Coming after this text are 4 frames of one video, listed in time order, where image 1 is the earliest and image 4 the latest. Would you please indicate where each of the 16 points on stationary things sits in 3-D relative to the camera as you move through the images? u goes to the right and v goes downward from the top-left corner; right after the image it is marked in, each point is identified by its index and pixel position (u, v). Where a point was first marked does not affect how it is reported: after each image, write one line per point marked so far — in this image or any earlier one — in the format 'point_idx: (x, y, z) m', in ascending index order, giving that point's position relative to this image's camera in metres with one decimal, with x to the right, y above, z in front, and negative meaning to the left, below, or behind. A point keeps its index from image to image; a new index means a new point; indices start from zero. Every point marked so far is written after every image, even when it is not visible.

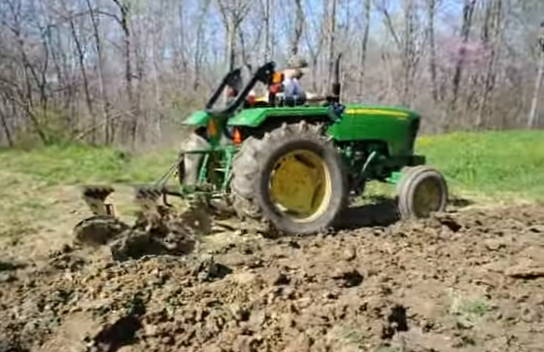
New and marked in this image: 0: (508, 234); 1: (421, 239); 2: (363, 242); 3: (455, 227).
0: (+2.2, -0.5, +4.5) m
1: (+1.4, -0.5, +4.3) m
2: (+0.8, -0.6, +4.1) m
3: (+1.8, -0.5, +4.7) m
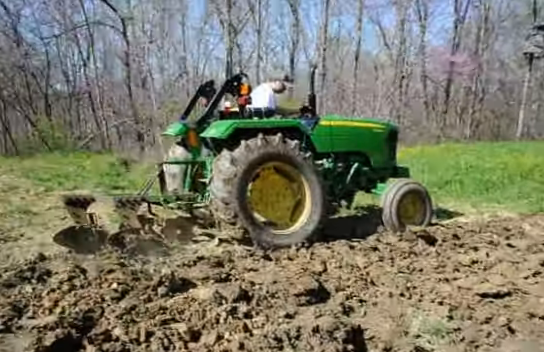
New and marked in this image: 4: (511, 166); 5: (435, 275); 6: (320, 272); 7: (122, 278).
0: (+2.0, -0.7, +4.4) m
1: (+1.2, -0.7, +4.2) m
2: (+0.6, -0.7, +4.0) m
3: (+1.6, -0.6, +4.7) m
4: (+5.8, +0.3, +11.2) m
5: (+1.3, -0.8, +3.6) m
6: (+0.4, -0.7, +3.7) m
7: (-1.0, -0.7, +3.2) m
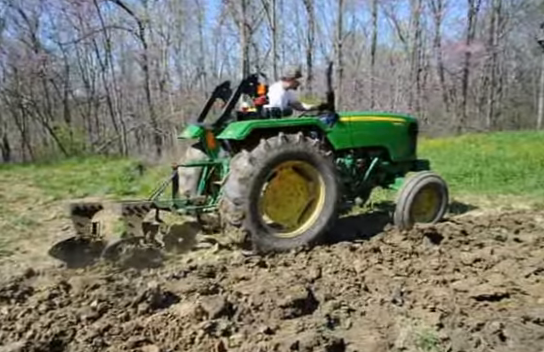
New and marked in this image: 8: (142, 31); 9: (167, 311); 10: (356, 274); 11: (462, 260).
0: (+1.9, -0.6, +4.2) m
1: (+1.1, -0.6, +4.0) m
2: (+0.5, -0.7, +3.9) m
3: (+1.6, -0.6, +4.5) m
4: (+6.0, +0.6, +10.8) m
5: (+1.2, -0.8, +3.5) m
6: (+0.4, -0.8, +3.5) m
7: (-1.1, -0.8, +3.1) m
8: (-5.5, +6.1, +19.6) m
9: (-0.6, -0.8, +2.9) m
10: (+0.7, -0.8, +3.6) m
11: (+1.5, -0.7, +3.8) m
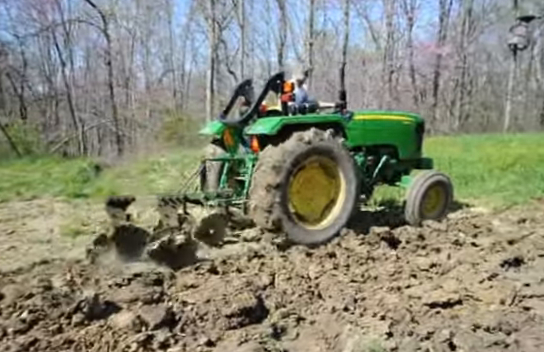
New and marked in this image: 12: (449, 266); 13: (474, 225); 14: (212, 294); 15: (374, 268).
0: (+1.5, -0.7, +4.2) m
1: (+0.7, -0.7, +4.0) m
2: (+0.1, -0.7, +3.8) m
3: (+1.1, -0.6, +4.4) m
4: (+5.2, +0.5, +11.0) m
5: (+0.8, -0.8, +3.4) m
6: (0.0, -0.8, +3.4) m
7: (-1.4, -0.8, +2.9) m
8: (-6.8, +6.1, +19.1) m
9: (-1.0, -0.8, +2.7) m
10: (+0.3, -0.8, +3.5) m
11: (+1.2, -0.7, +3.7) m
12: (+1.4, -0.7, +3.7) m
13: (+2.2, -0.5, +5.2) m
14: (-0.4, -0.8, +3.1) m
15: (+0.8, -0.7, +3.7) m
